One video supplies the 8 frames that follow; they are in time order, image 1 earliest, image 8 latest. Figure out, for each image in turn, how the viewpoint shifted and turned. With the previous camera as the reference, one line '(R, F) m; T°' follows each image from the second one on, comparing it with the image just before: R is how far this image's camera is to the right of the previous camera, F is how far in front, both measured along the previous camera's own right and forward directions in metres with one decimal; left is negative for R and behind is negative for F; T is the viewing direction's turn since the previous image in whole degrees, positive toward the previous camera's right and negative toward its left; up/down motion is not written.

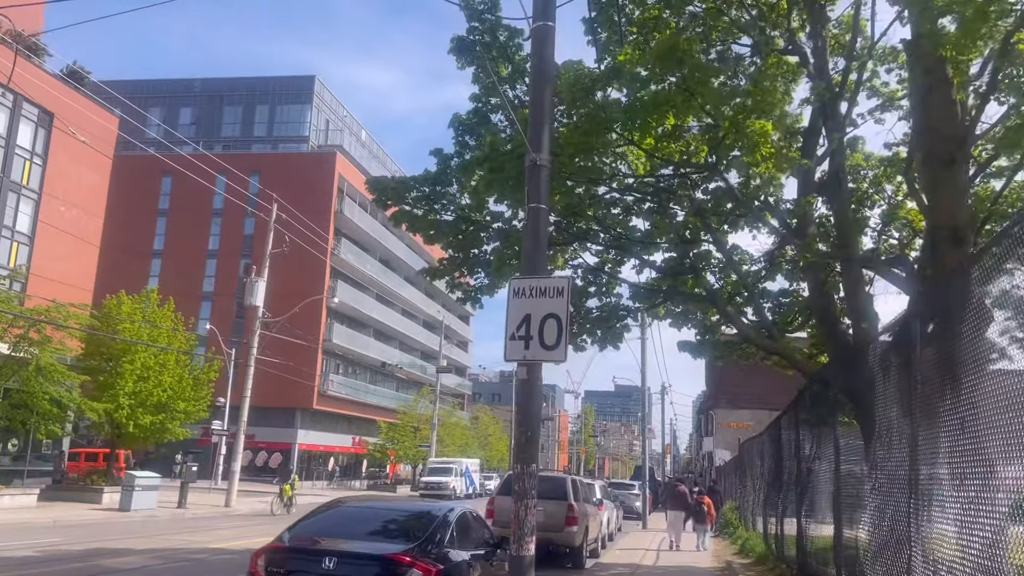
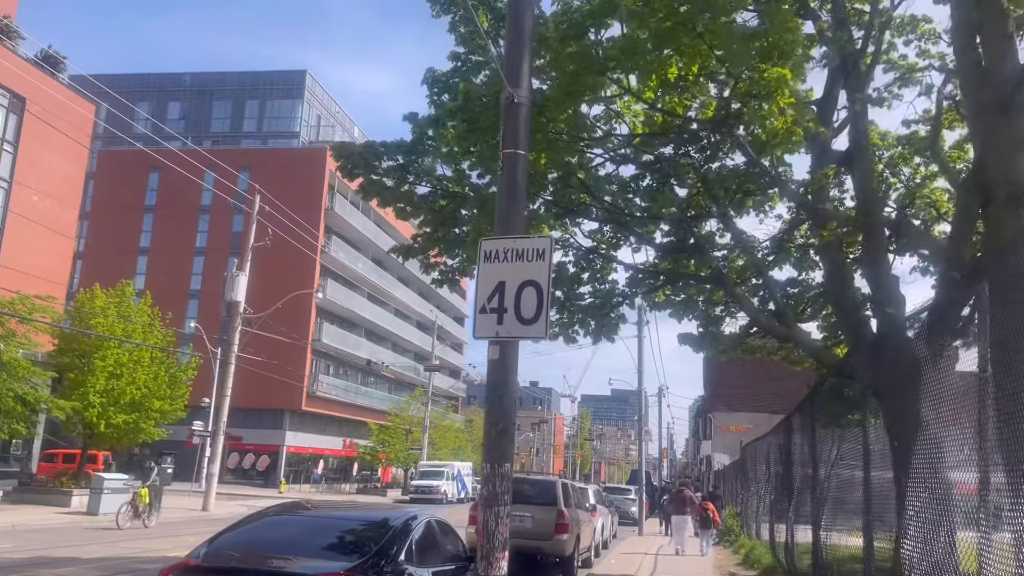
(+0.2, +1.2) m; 0°
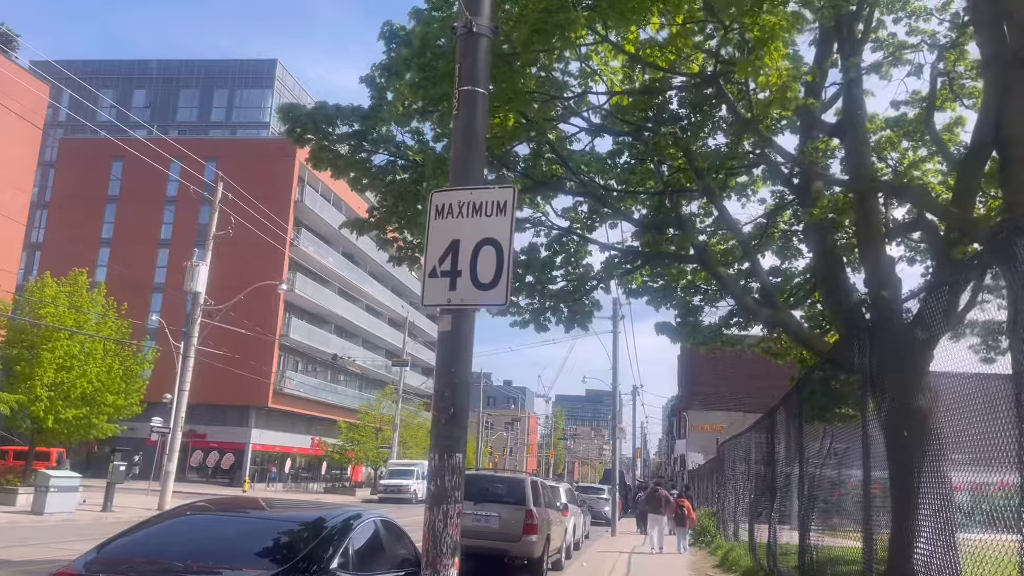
(+0.1, +0.8) m; +2°
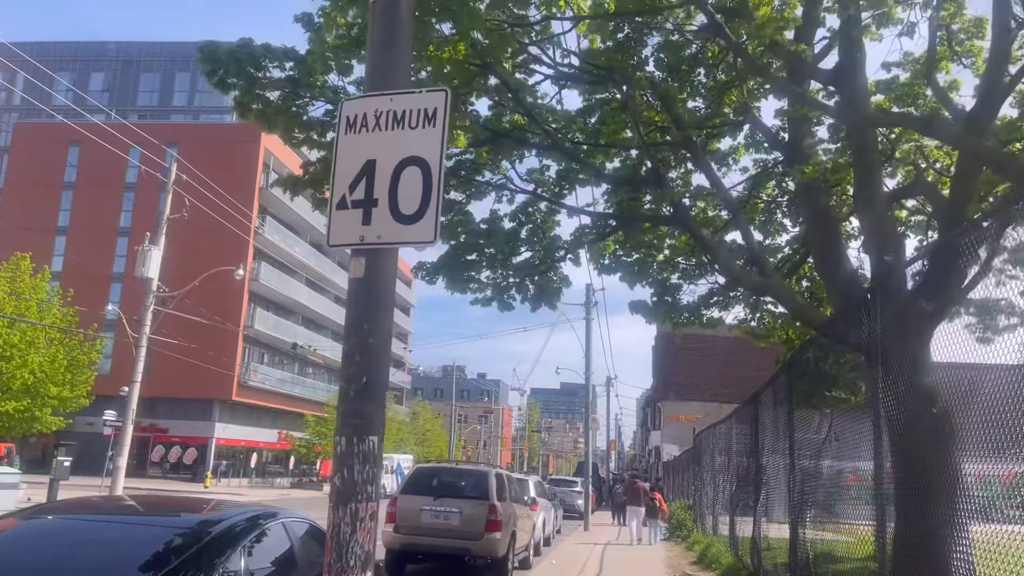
(+0.2, +1.1) m; +2°
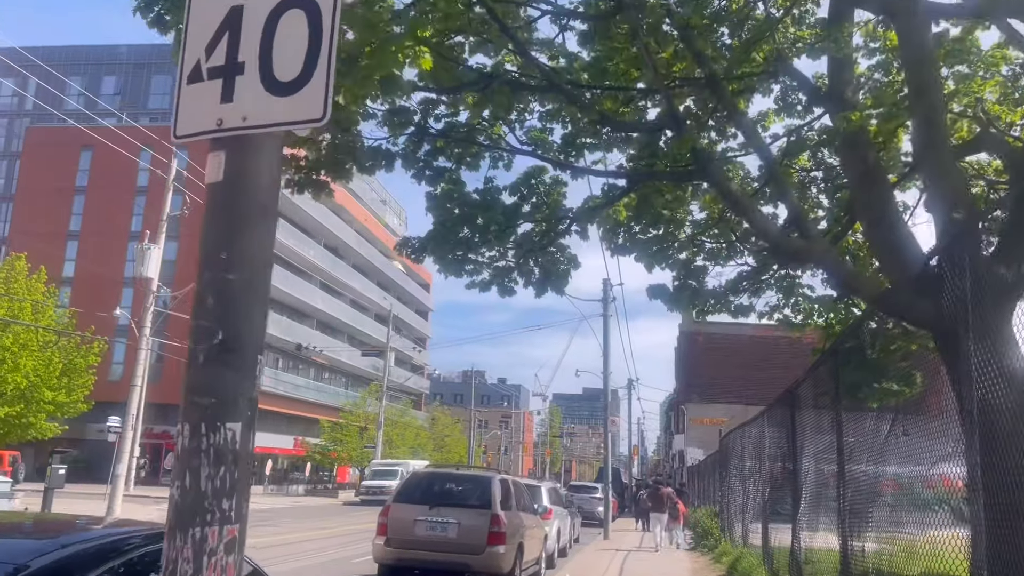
(+0.2, +1.3) m; -1°
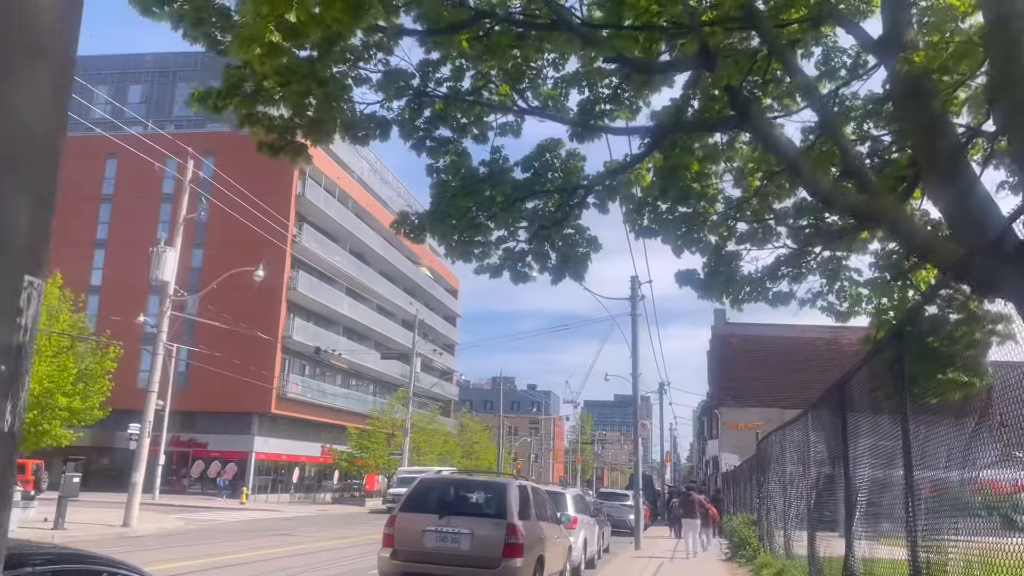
(+0.2, +0.9) m; -2°
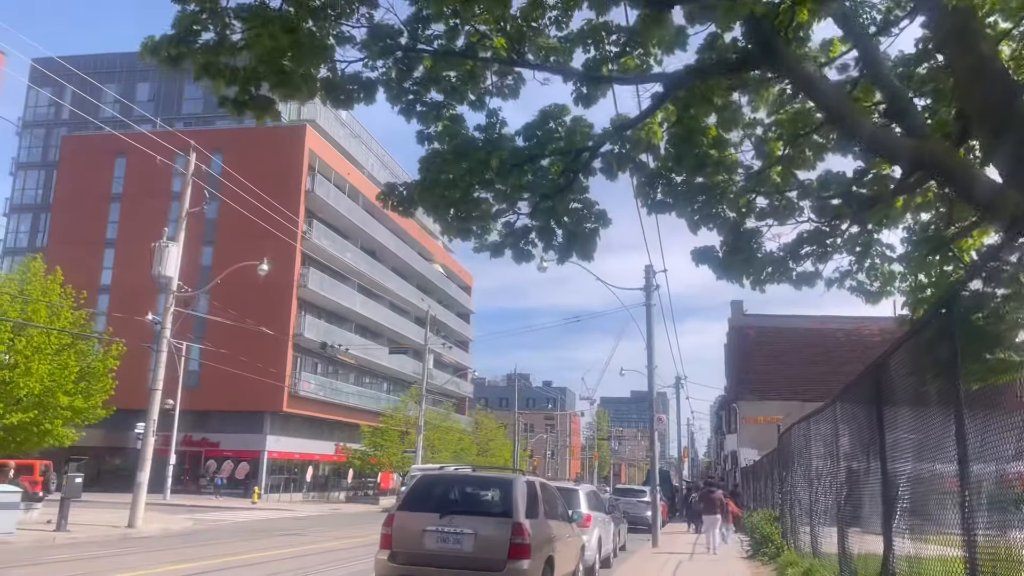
(+0.1, +0.7) m; -1°
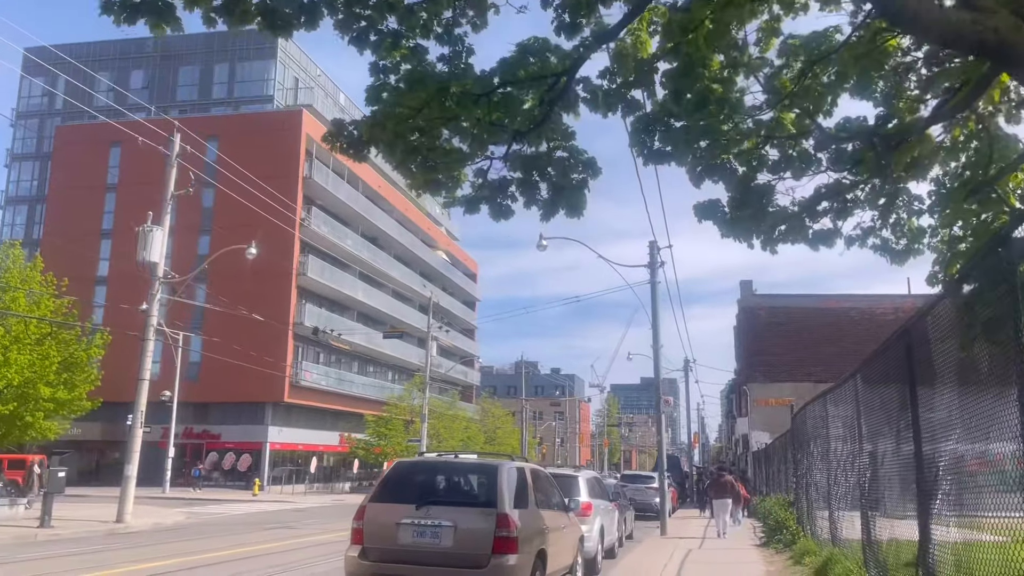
(+0.3, +1.0) m; -1°
